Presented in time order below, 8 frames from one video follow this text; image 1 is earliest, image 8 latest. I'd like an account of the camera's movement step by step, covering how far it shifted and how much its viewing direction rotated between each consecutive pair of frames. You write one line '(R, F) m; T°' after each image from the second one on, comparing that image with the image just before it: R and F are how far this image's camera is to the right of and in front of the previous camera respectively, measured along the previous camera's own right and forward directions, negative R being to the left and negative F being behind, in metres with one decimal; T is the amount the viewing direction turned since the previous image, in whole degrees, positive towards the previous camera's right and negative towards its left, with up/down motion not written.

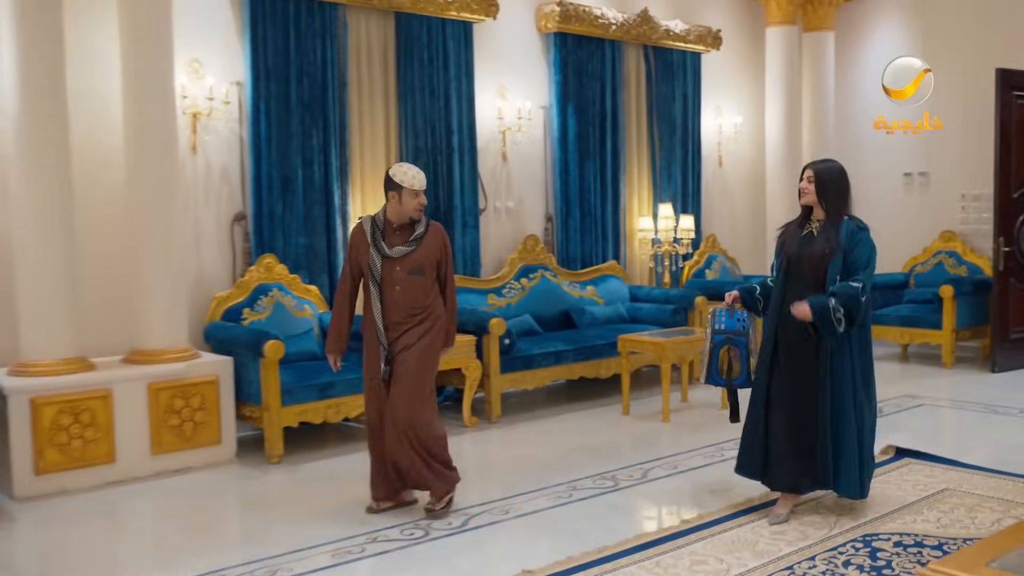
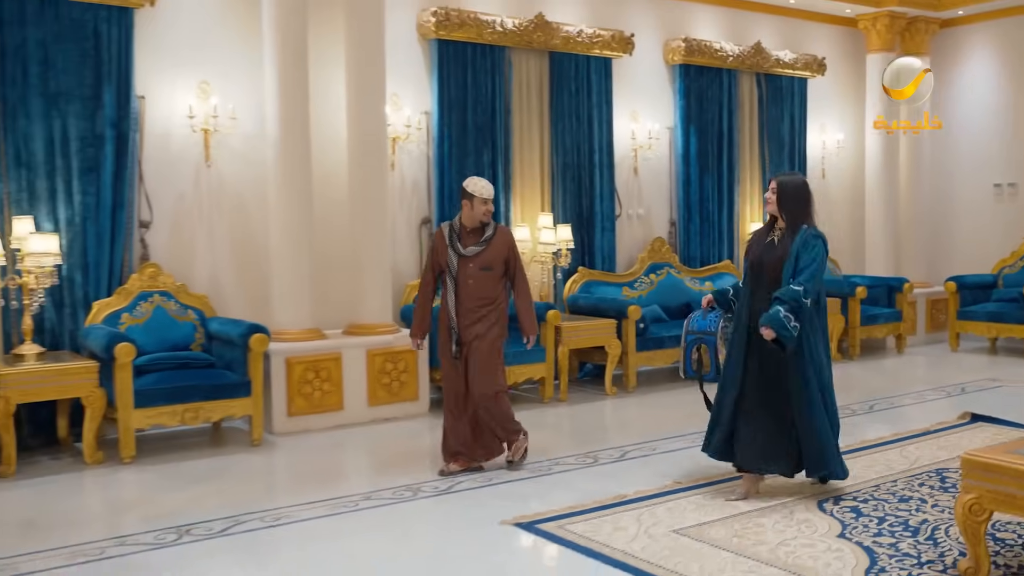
(-0.3, -1.4) m; -5°
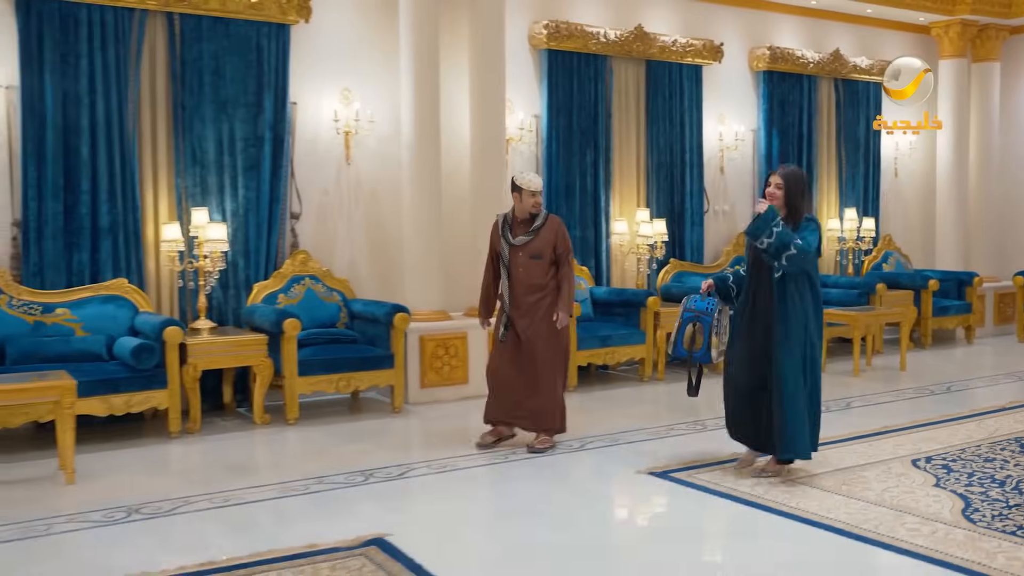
(-0.5, -0.7) m; -3°
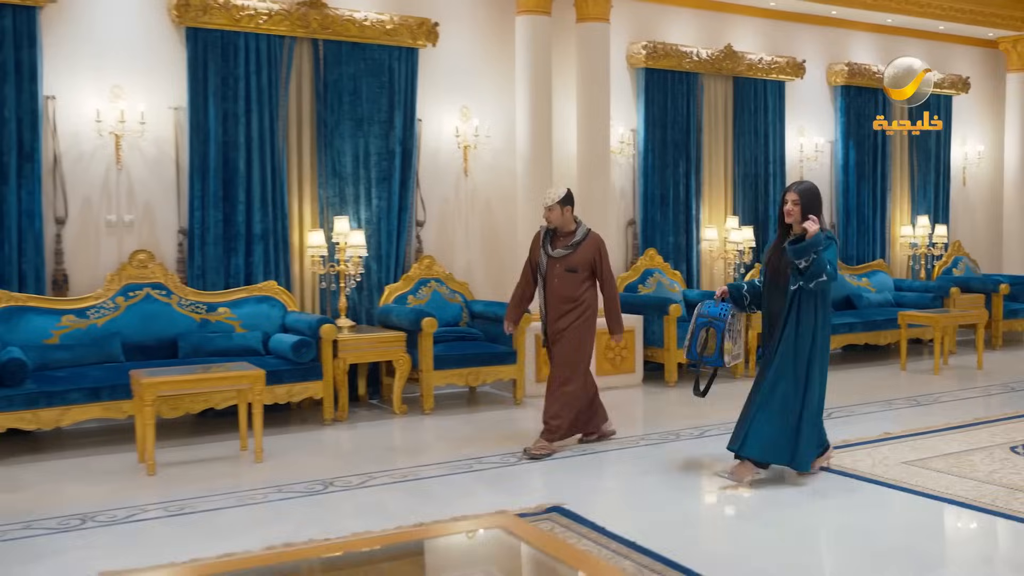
(-0.6, -0.6) m; -2°
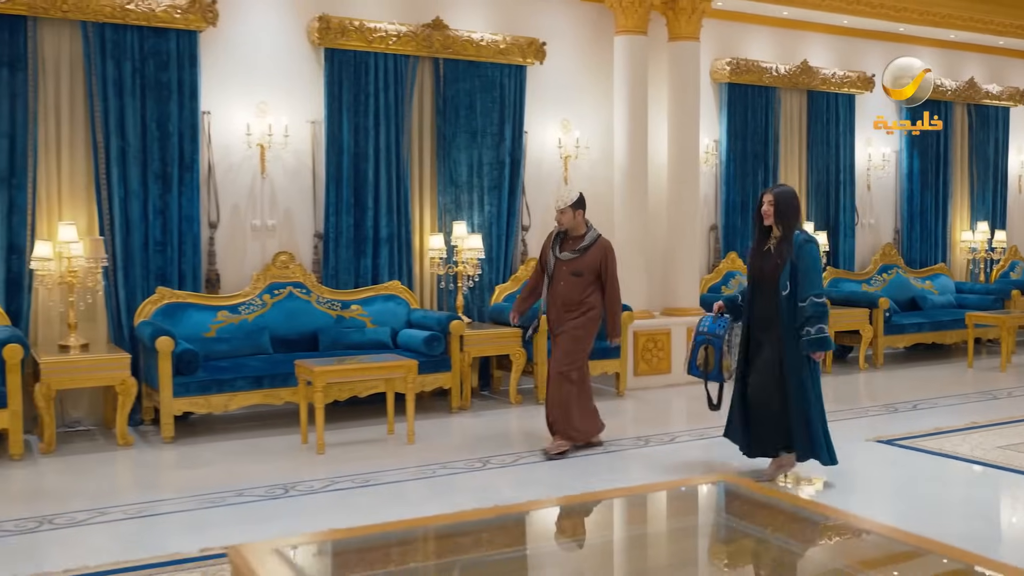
(-0.7, -0.6) m; -1°
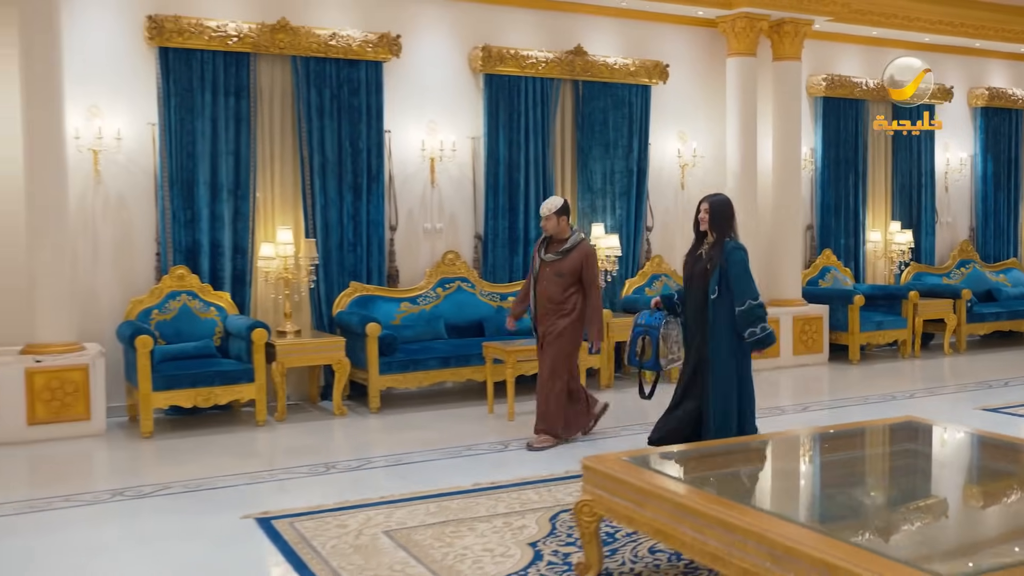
(-0.9, -1.1) m; -2°
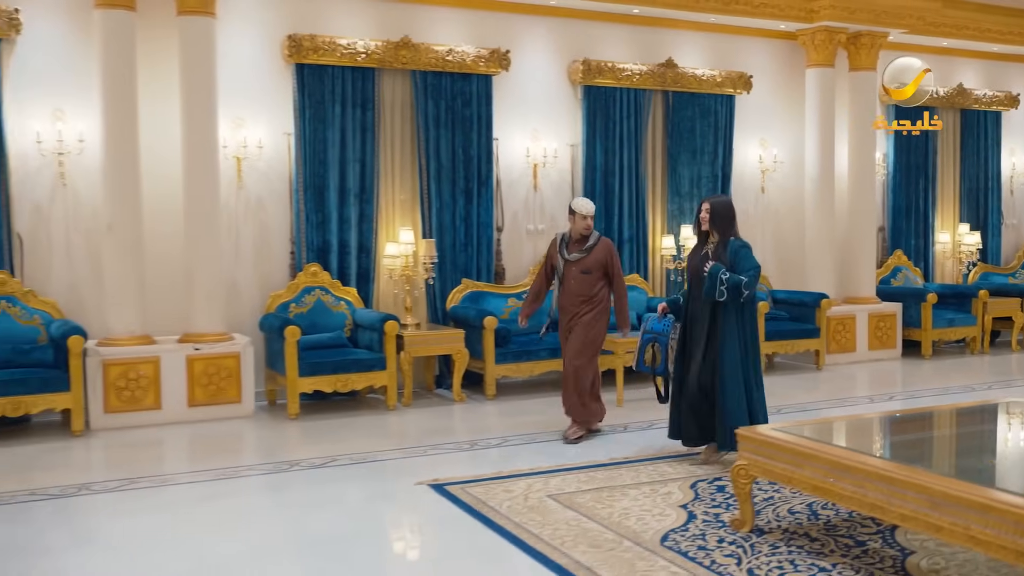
(-0.6, -0.6) m; -2°
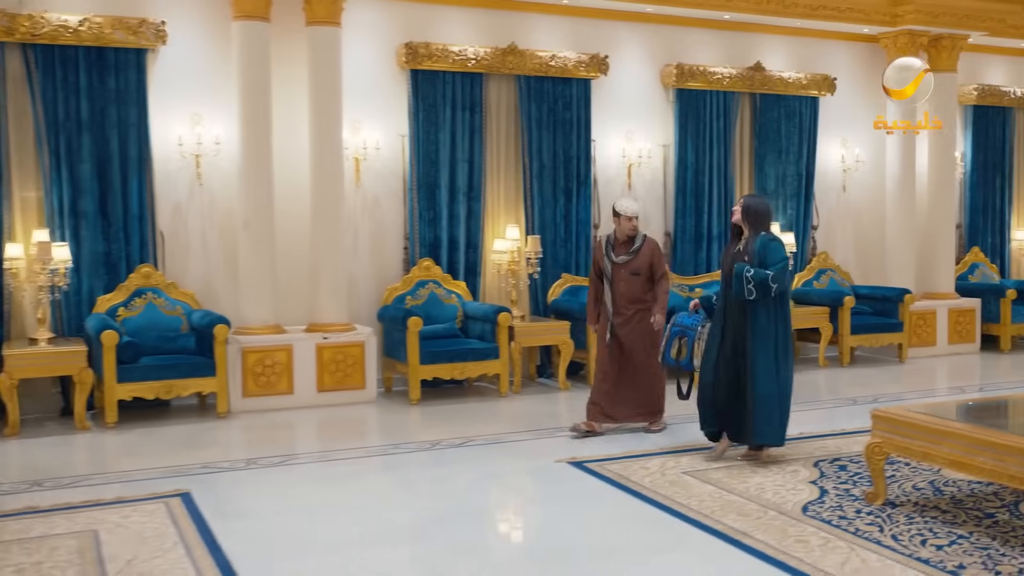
(-0.6, -0.5) m; -2°
